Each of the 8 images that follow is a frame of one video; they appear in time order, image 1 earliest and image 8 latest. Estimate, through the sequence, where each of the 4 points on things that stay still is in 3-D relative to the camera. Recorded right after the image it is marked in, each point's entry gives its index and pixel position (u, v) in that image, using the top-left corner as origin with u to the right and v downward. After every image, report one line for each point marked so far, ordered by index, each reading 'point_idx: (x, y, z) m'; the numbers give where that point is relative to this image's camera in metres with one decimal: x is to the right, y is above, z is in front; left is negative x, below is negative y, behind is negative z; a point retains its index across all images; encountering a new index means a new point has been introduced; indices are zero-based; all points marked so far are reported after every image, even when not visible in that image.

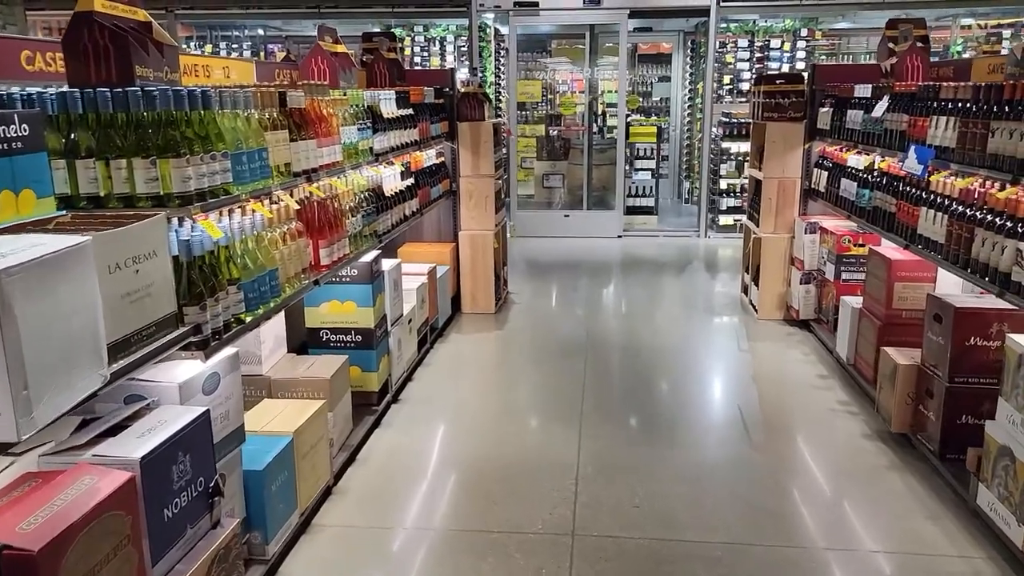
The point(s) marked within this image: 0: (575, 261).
0: (+0.6, +0.2, +7.6) m
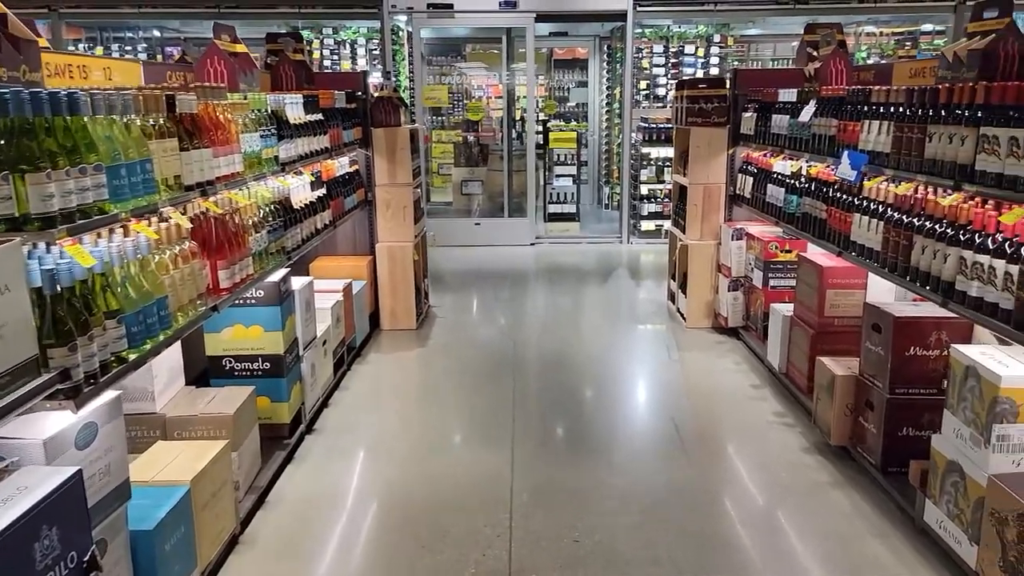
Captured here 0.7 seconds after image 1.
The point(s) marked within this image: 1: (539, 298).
0: (-0.1, +0.2, +7.4) m
1: (+0.2, -0.1, +6.6) m
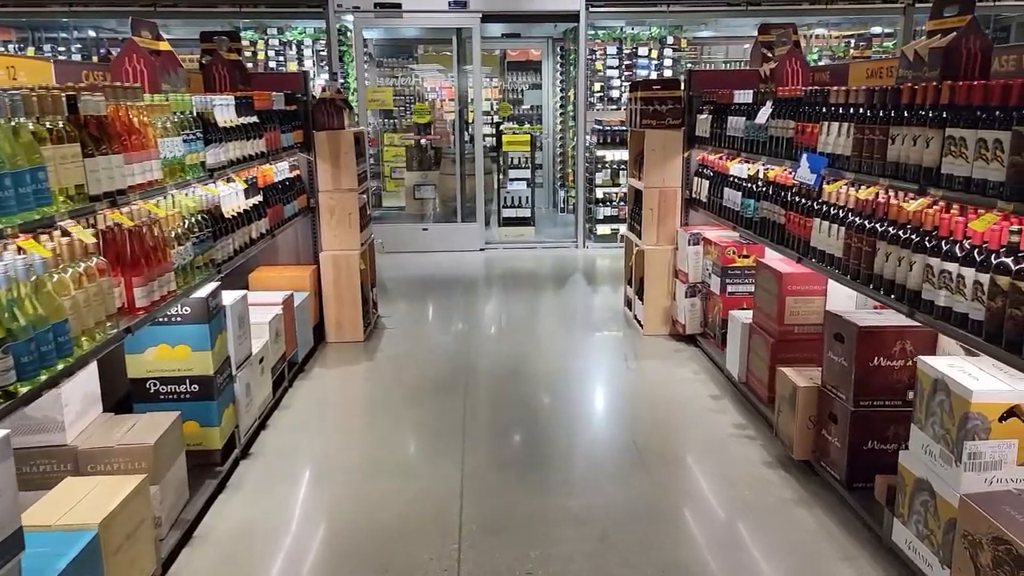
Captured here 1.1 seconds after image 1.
0: (-0.5, +0.1, +7.2) m
1: (-0.2, -0.1, +6.4) m
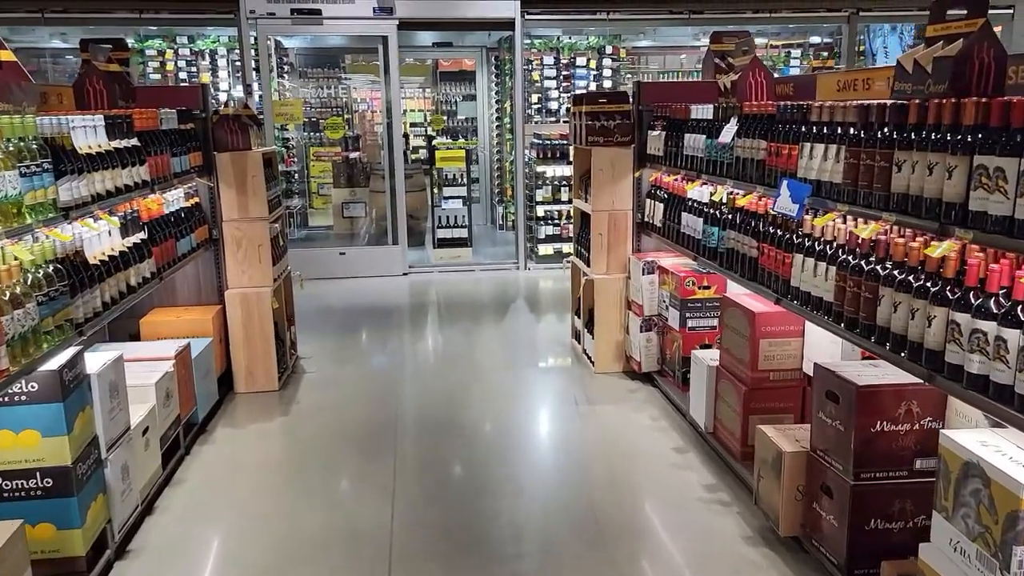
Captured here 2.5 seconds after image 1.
0: (-1.1, -0.2, +6.6) m
1: (-0.6, -0.4, +5.9) m
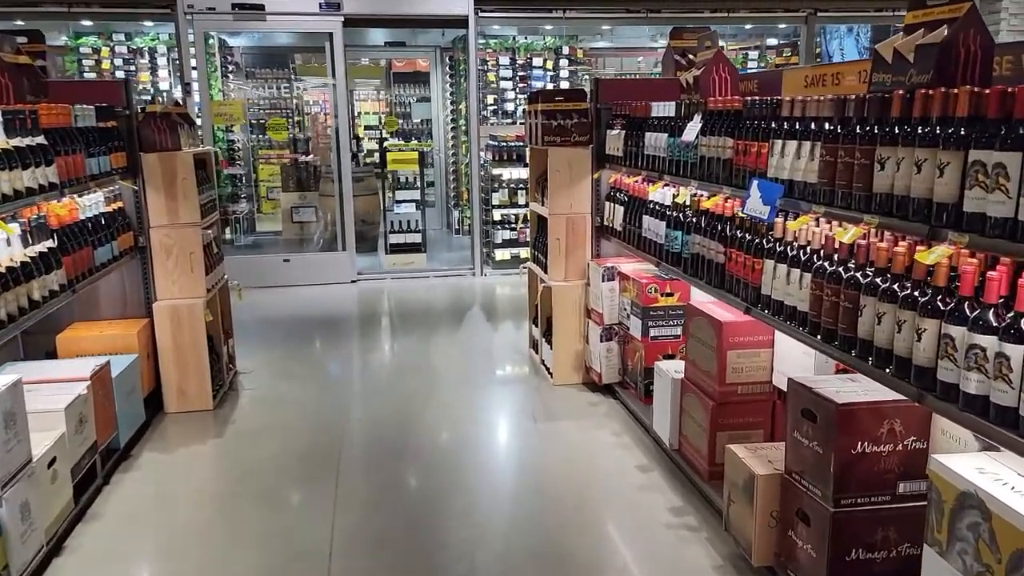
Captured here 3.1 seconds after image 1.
0: (-1.4, -0.2, +6.3) m
1: (-0.9, -0.4, +5.6) m
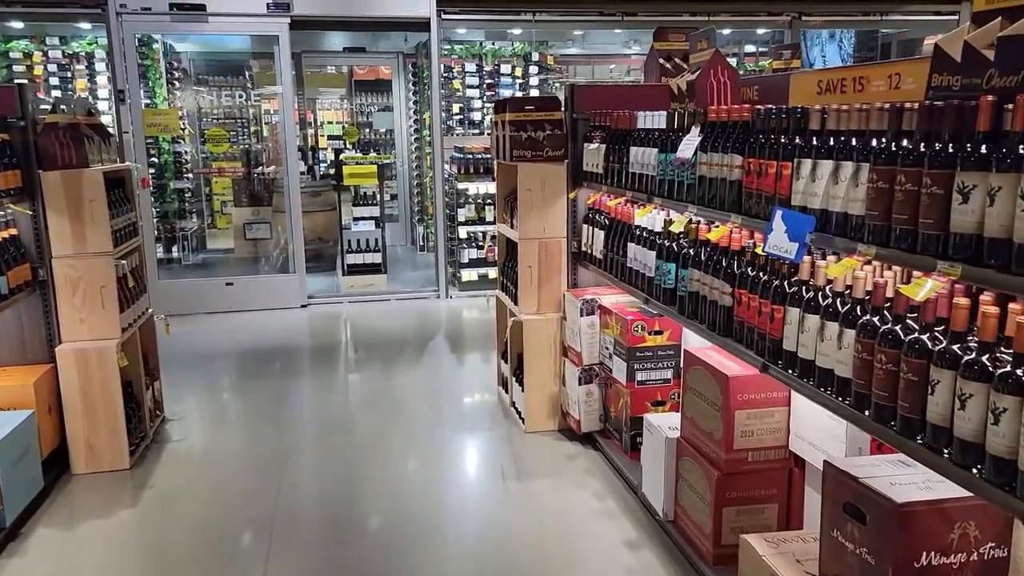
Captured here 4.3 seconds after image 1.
0: (-1.7, -0.4, +5.7) m
1: (-1.1, -0.6, +5.0) m
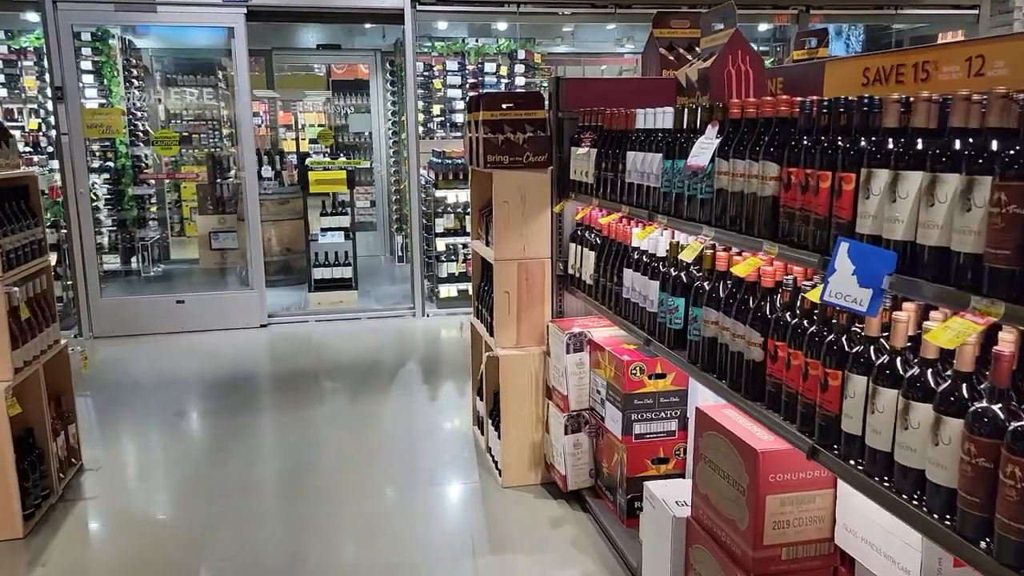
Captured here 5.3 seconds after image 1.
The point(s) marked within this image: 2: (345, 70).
0: (-1.8, -0.6, +5.1) m
1: (-1.3, -0.7, +4.4) m
2: (-1.9, +2.4, +8.6) m
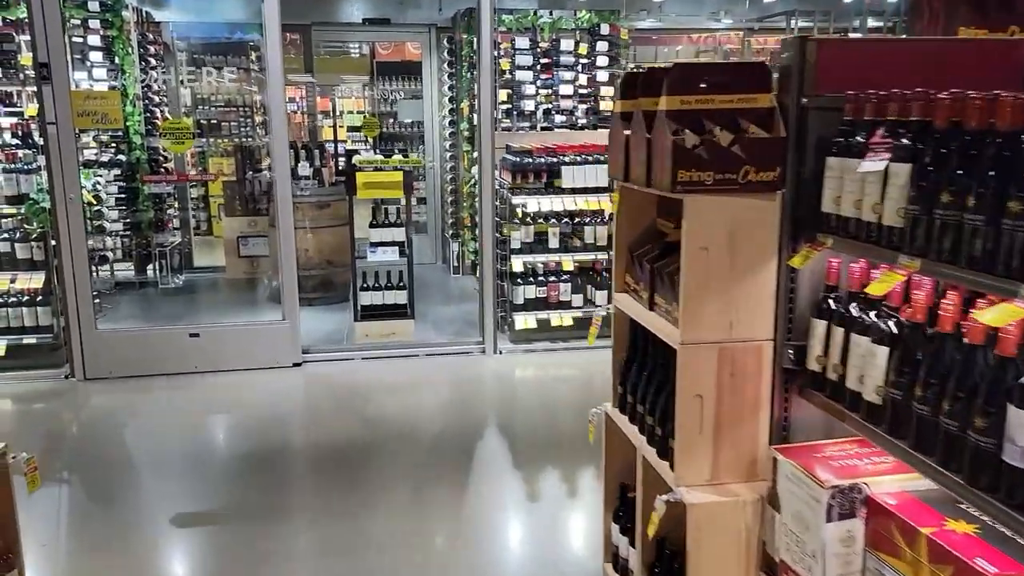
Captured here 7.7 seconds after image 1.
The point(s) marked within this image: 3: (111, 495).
0: (-1.2, -0.7, +3.9) m
1: (-0.7, -0.9, +3.2) m
2: (-1.1, +2.2, +7.3) m
3: (-1.7, -0.9, +3.4) m
